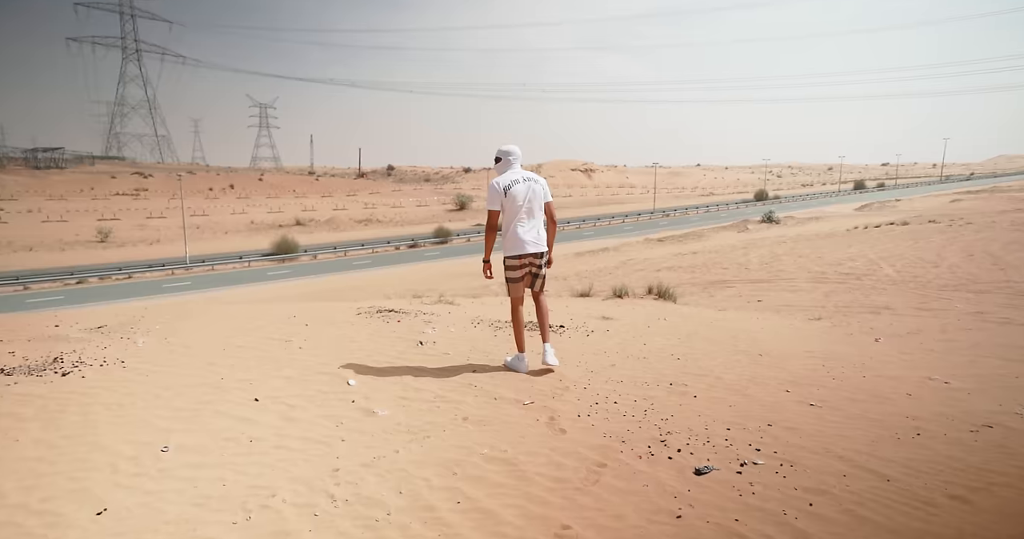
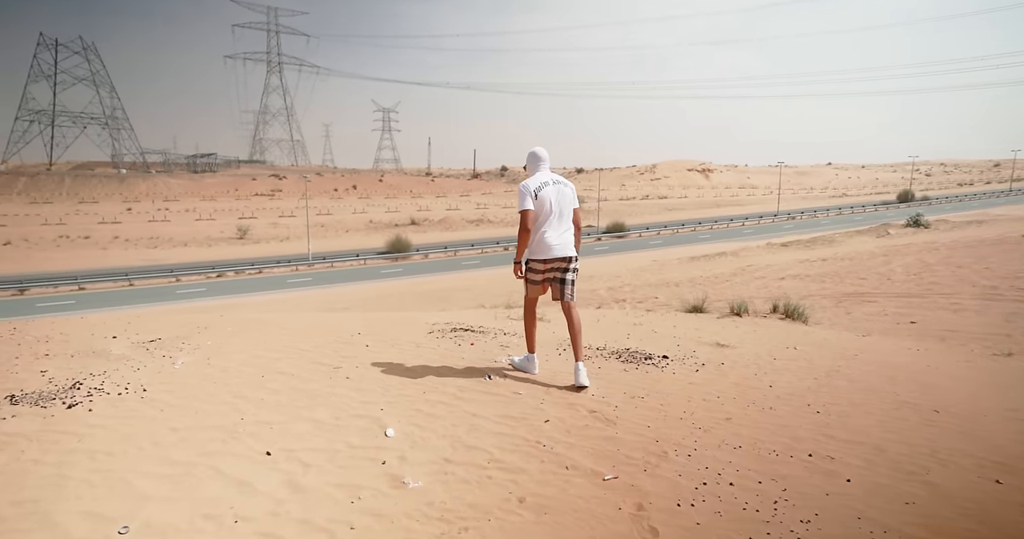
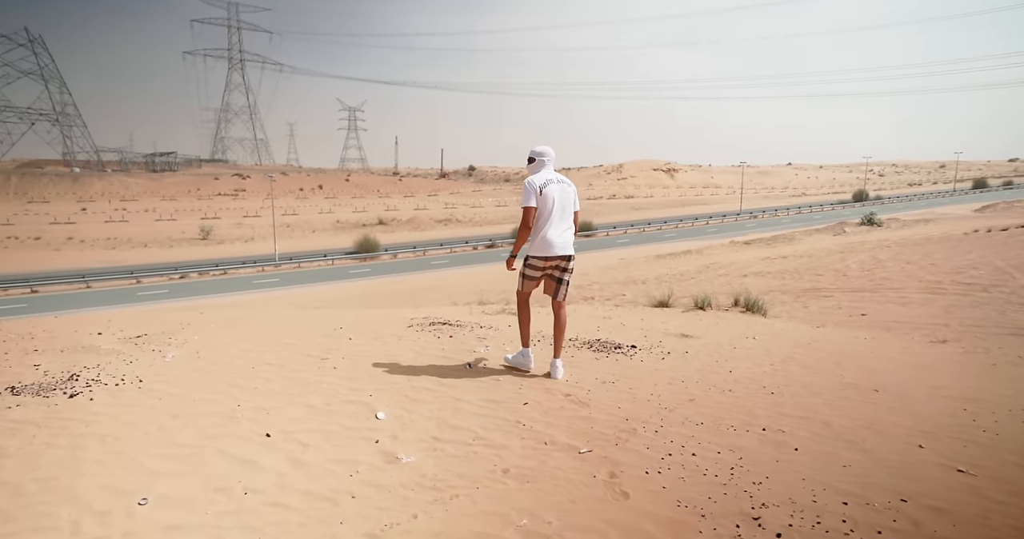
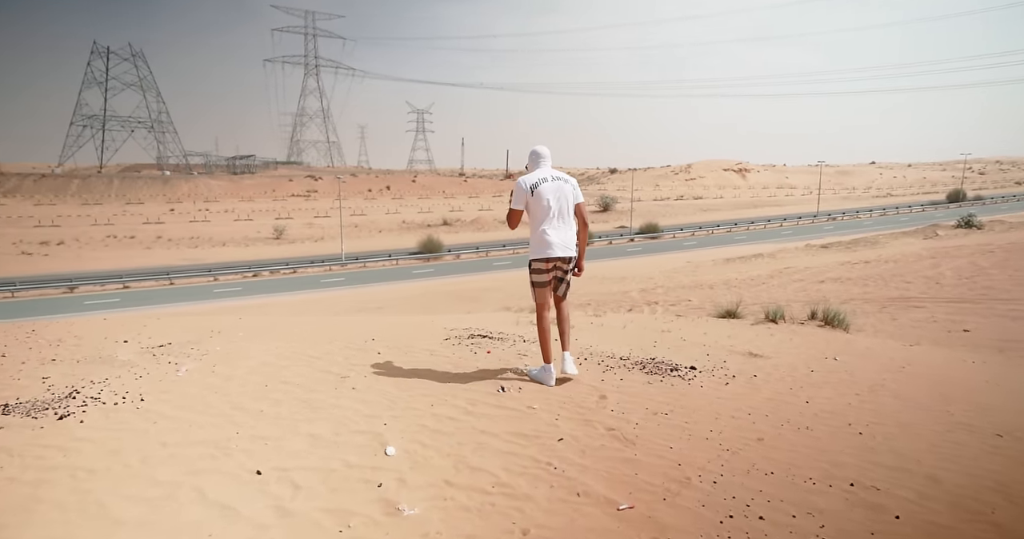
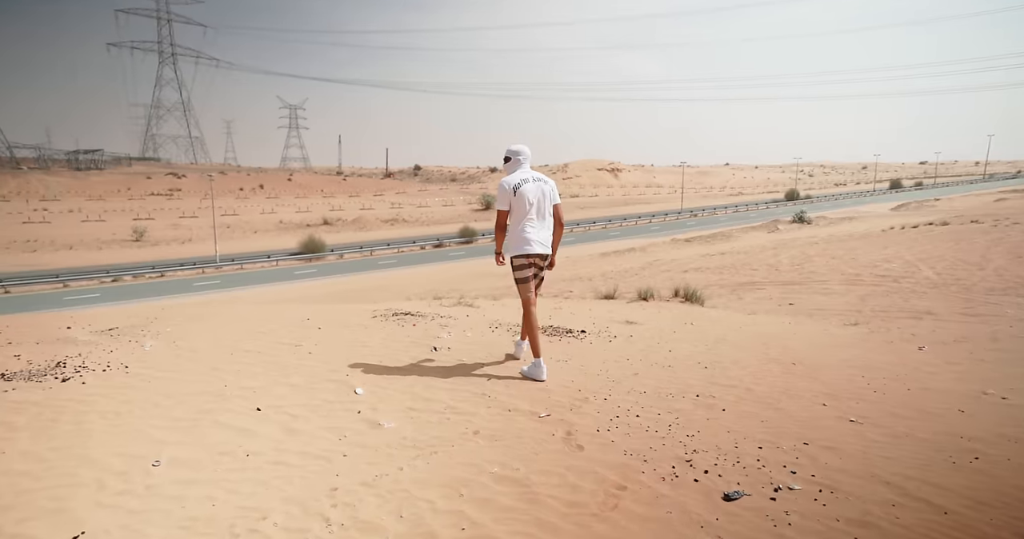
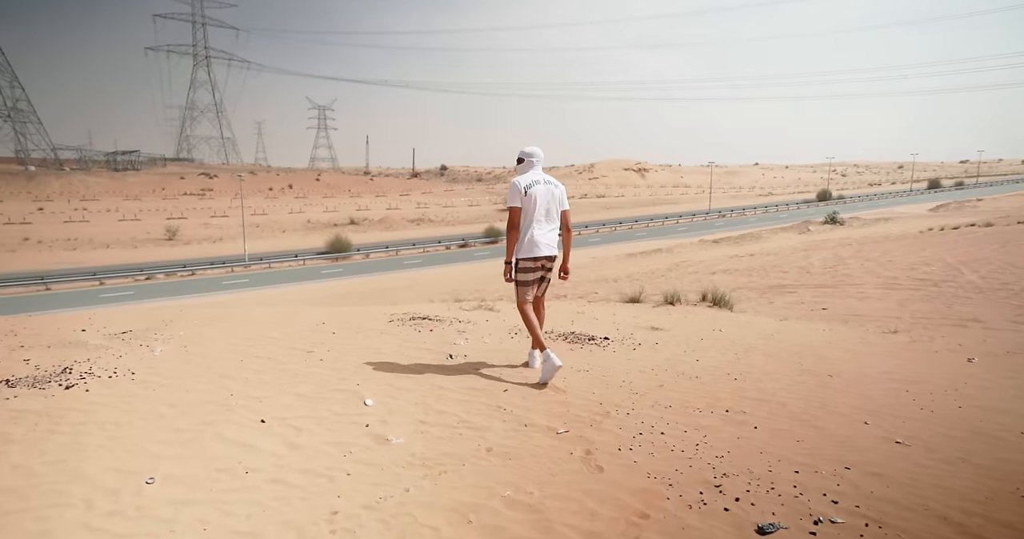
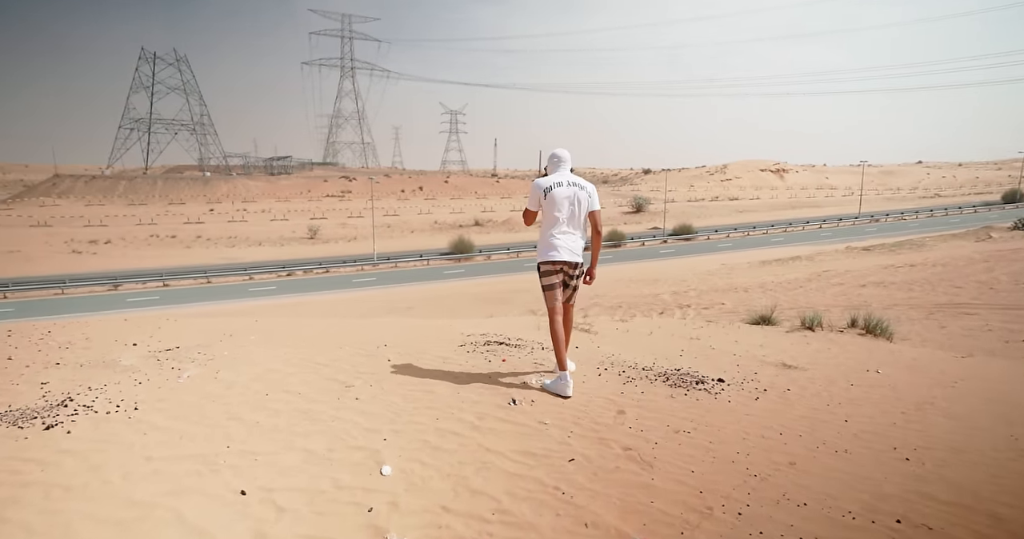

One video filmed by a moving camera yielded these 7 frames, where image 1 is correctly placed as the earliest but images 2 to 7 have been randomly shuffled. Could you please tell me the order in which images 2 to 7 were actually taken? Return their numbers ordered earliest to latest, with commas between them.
5, 6, 3, 2, 4, 7
